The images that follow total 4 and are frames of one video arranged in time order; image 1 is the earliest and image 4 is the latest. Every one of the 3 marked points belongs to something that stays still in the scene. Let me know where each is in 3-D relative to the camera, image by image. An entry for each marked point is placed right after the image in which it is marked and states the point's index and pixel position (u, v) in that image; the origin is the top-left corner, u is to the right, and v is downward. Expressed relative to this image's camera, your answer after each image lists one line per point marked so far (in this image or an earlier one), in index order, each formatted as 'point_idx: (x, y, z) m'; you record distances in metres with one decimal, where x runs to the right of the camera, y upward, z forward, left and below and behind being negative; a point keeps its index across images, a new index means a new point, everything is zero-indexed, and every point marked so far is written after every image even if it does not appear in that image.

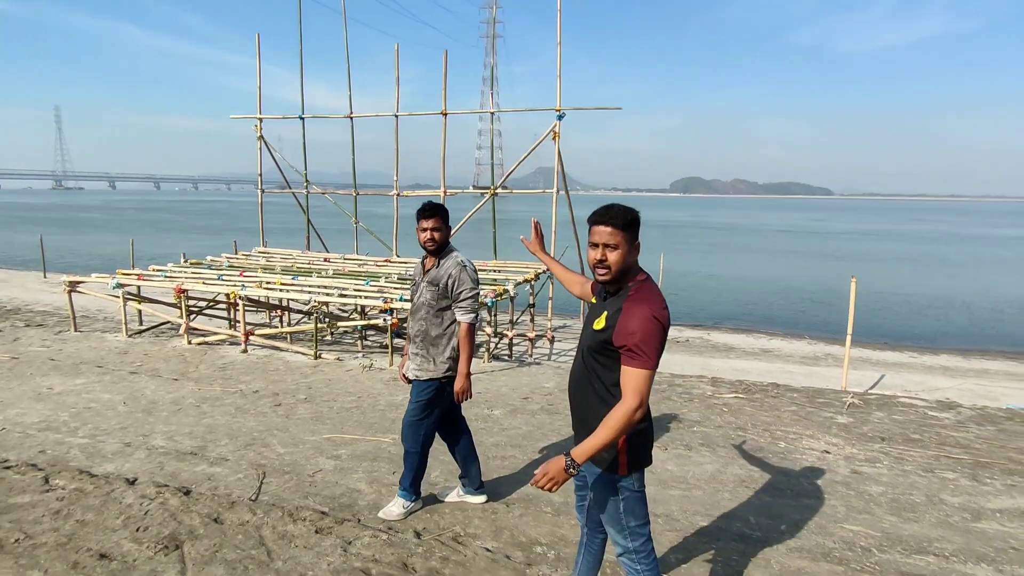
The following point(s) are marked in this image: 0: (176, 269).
0: (-6.4, +0.4, +11.3) m
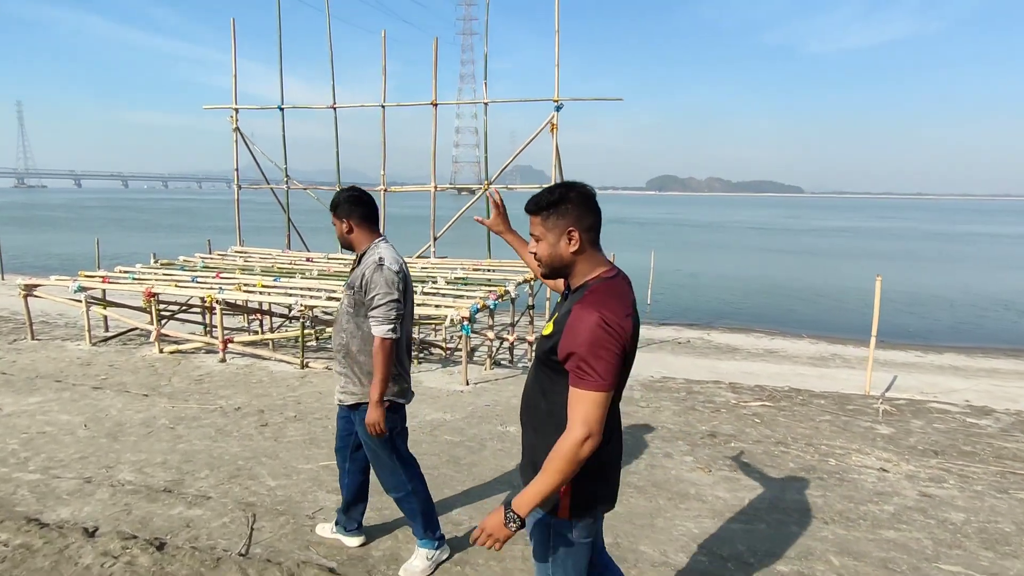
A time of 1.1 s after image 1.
0: (-6.5, +0.3, +10.4) m
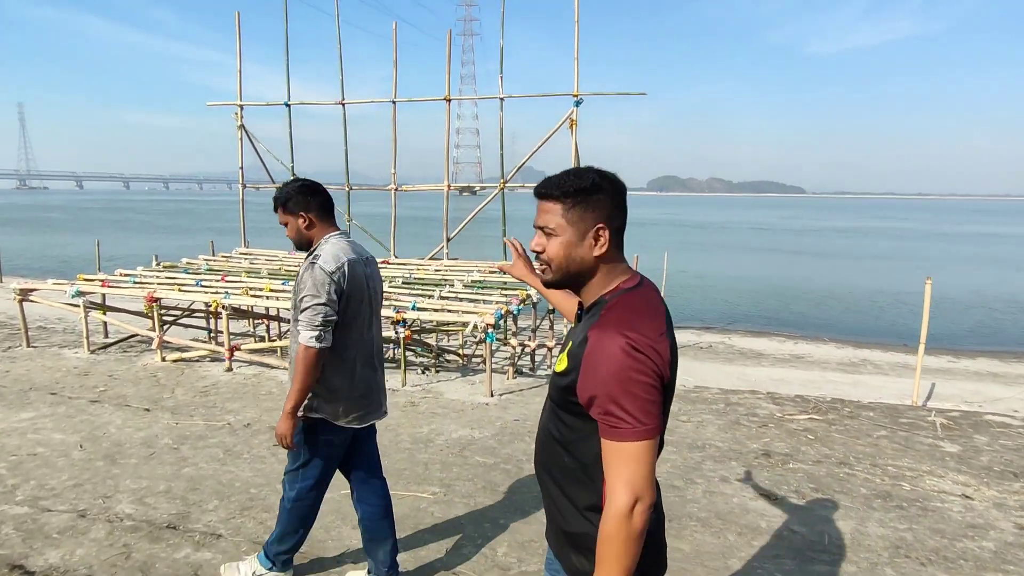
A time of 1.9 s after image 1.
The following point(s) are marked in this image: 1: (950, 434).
0: (-6.1, +0.2, +9.9) m
1: (+4.8, -1.6, +6.4) m
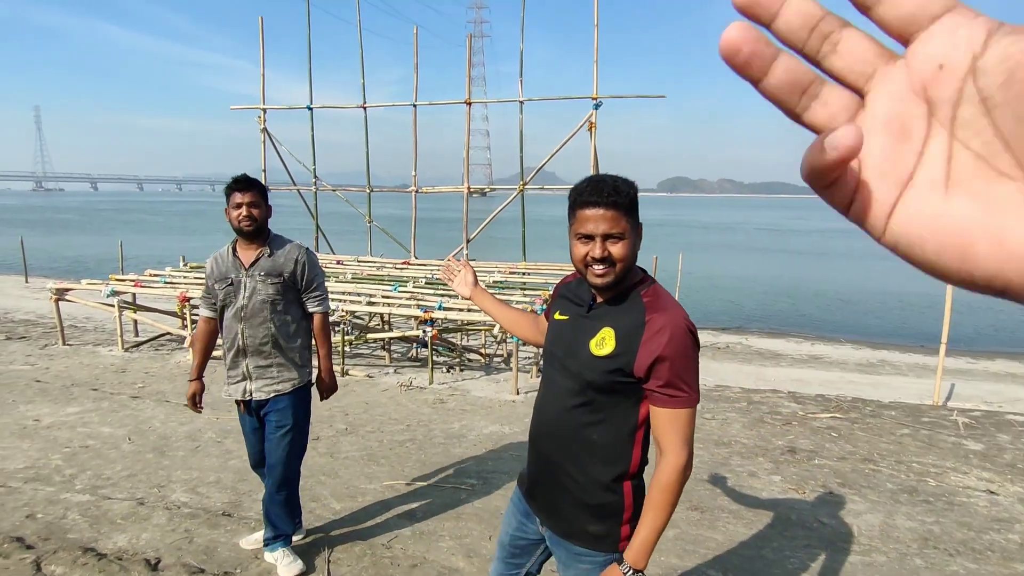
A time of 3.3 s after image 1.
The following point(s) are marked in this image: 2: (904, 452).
0: (-5.8, +0.2, +10.1) m
1: (+5.1, -1.6, +6.5) m
2: (+3.8, -1.6, +5.7) m
